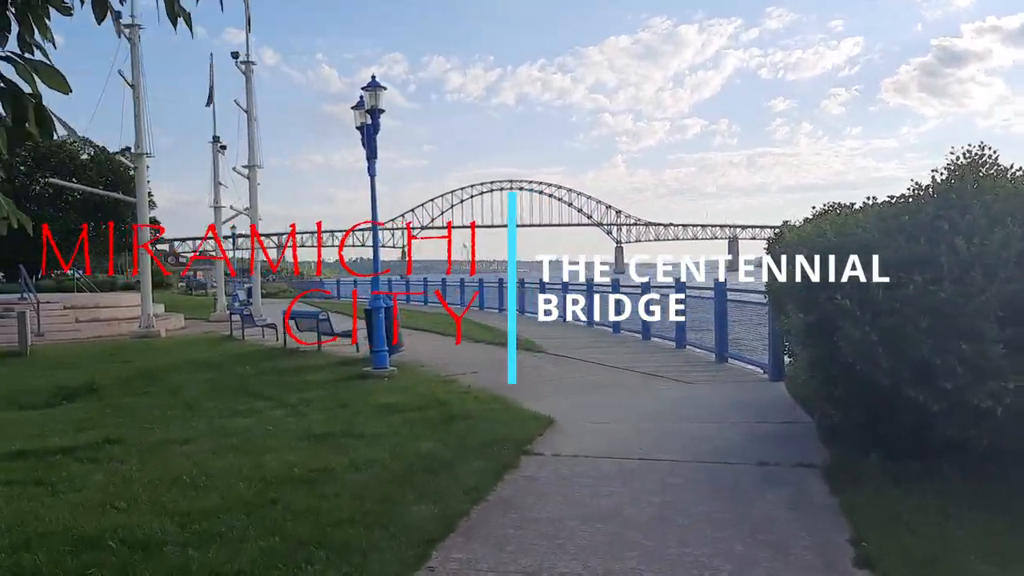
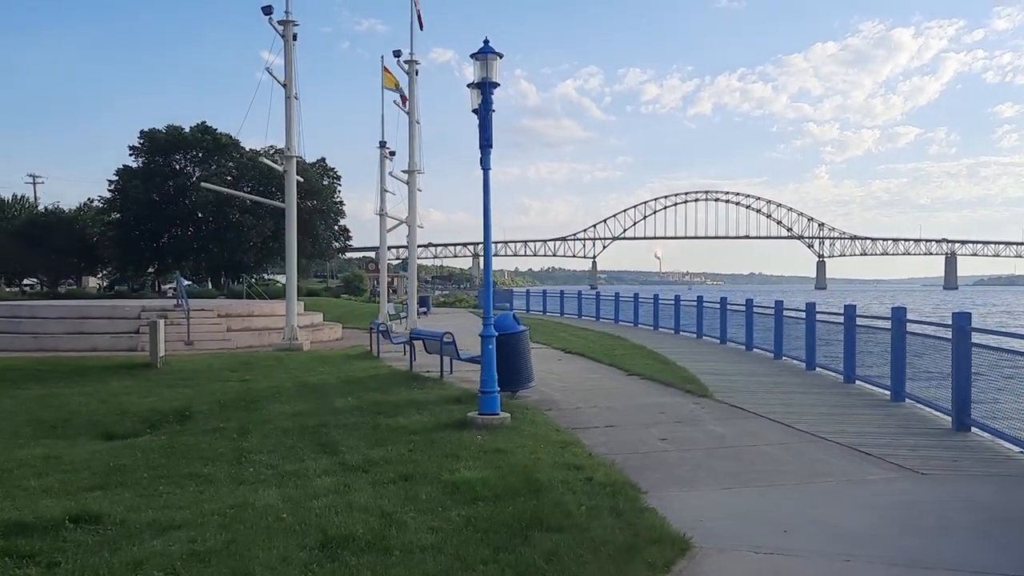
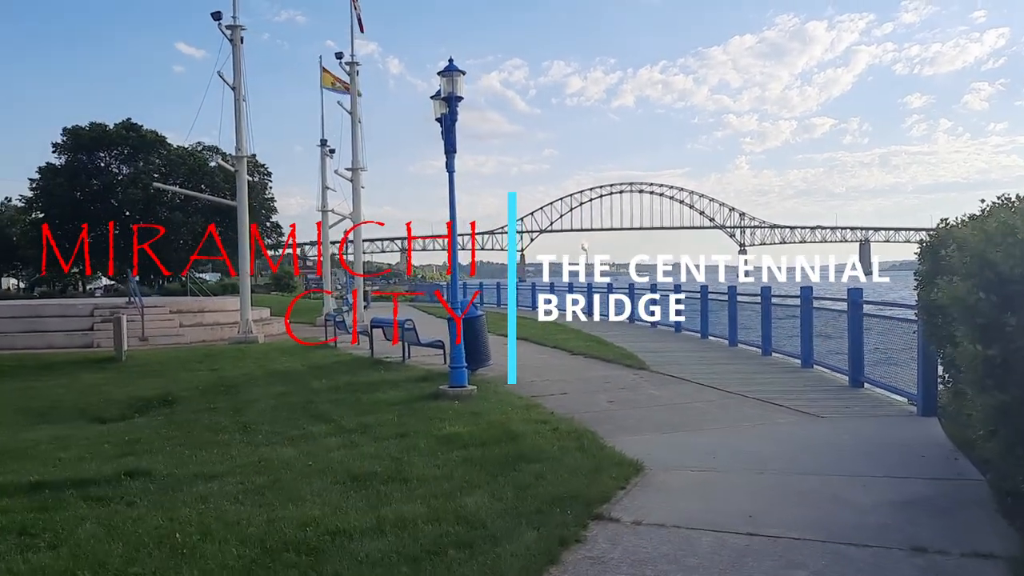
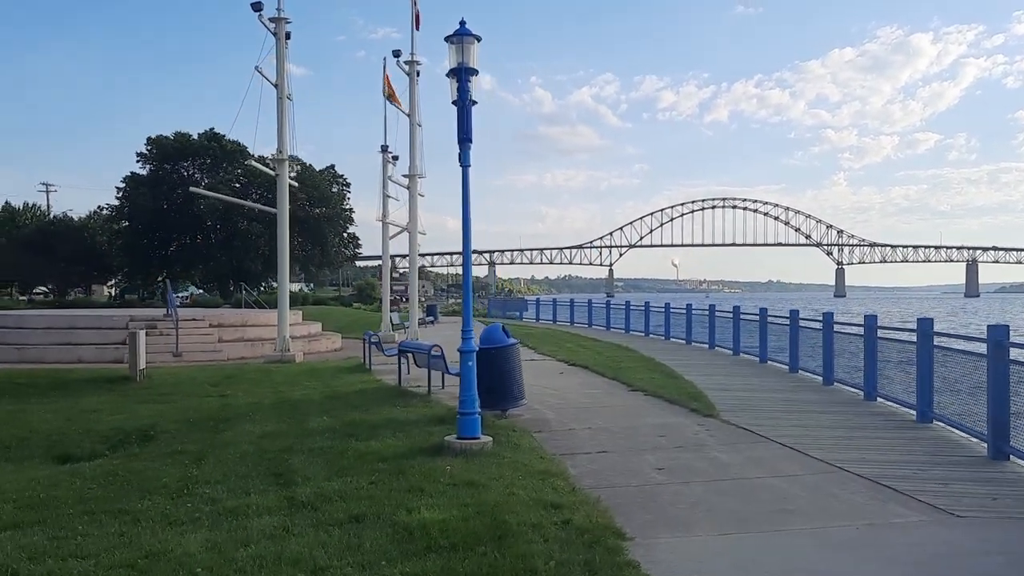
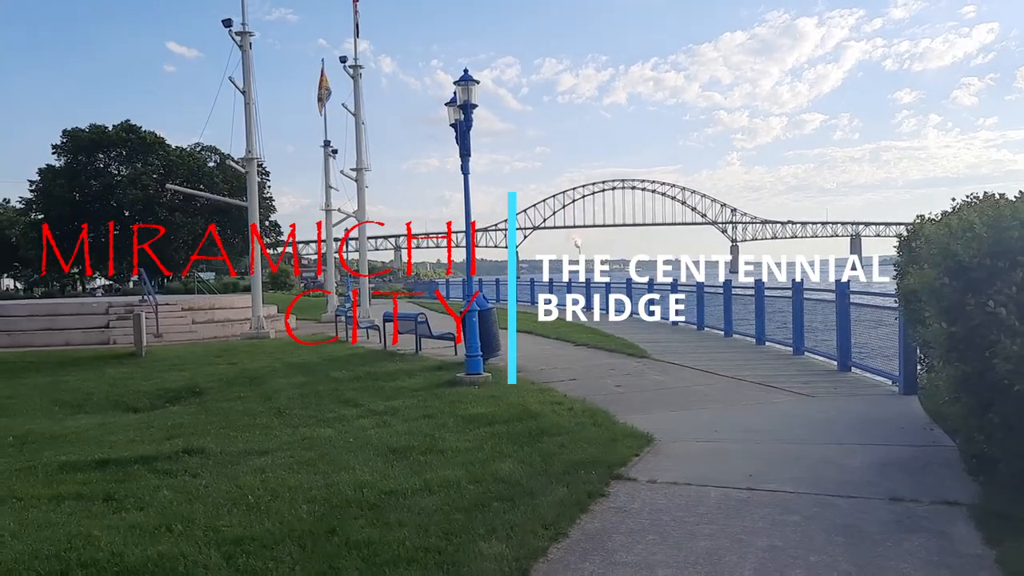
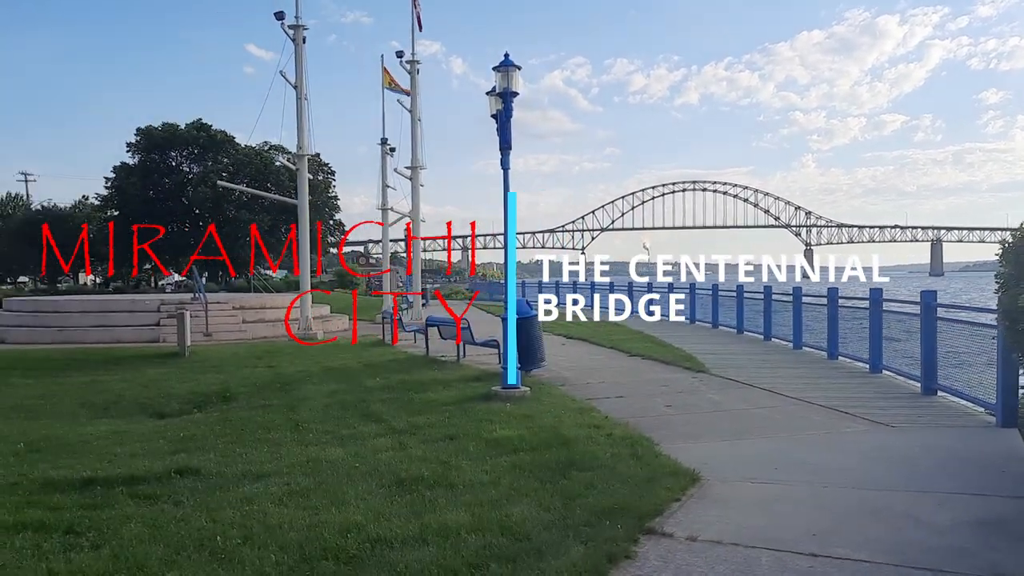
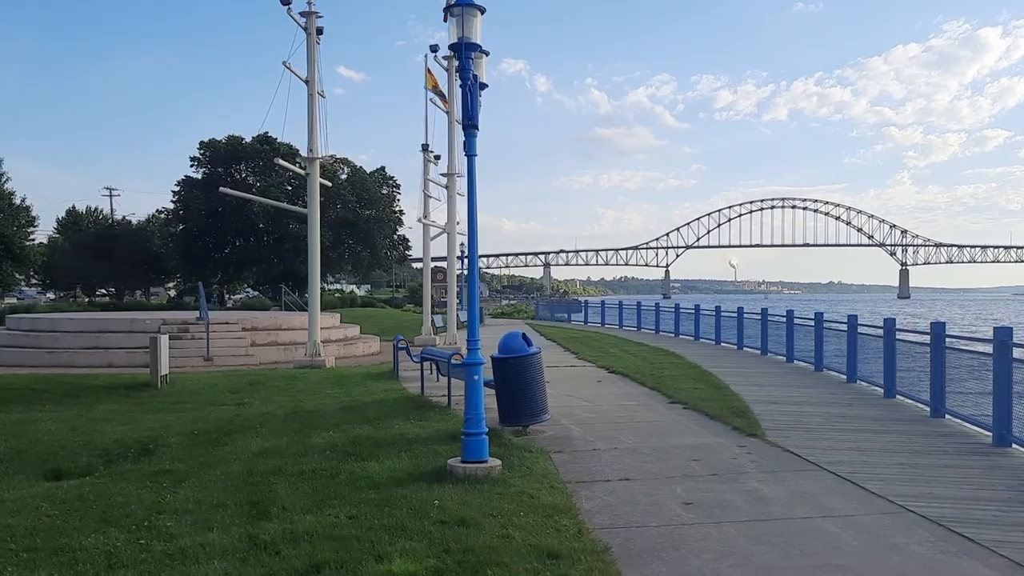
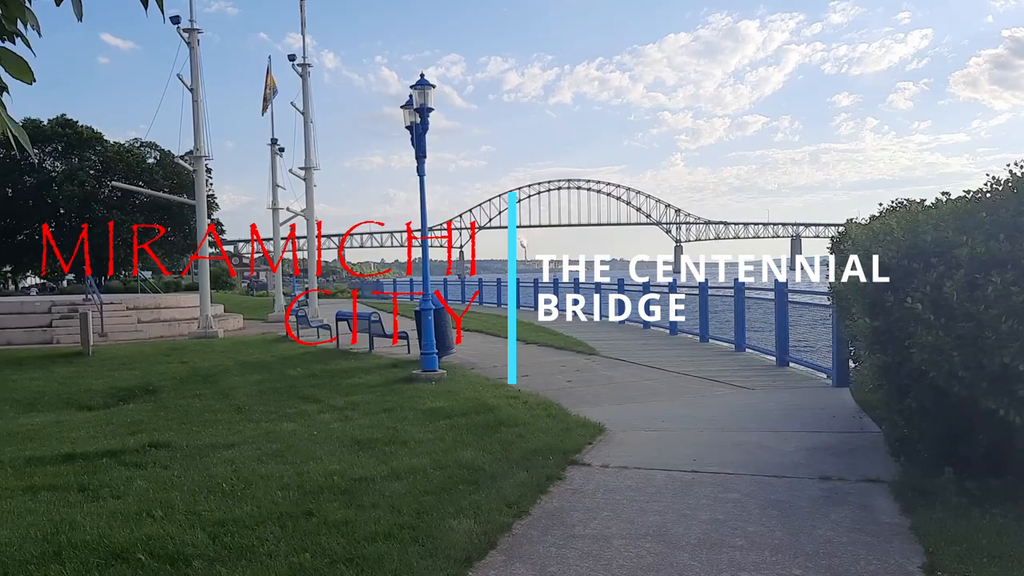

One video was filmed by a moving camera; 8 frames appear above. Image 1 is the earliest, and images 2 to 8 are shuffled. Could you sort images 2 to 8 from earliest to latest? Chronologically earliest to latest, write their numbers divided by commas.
8, 5, 3, 6, 2, 4, 7
